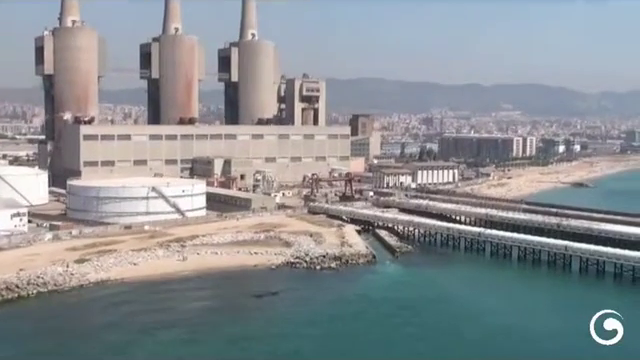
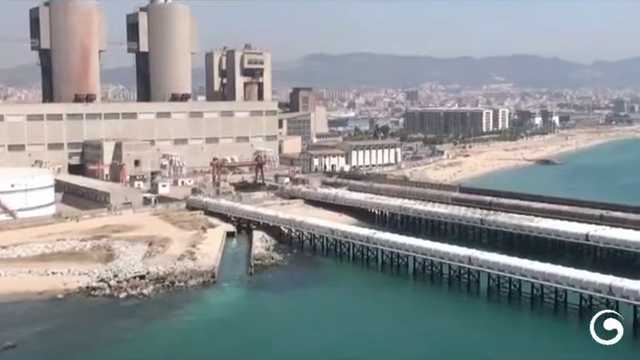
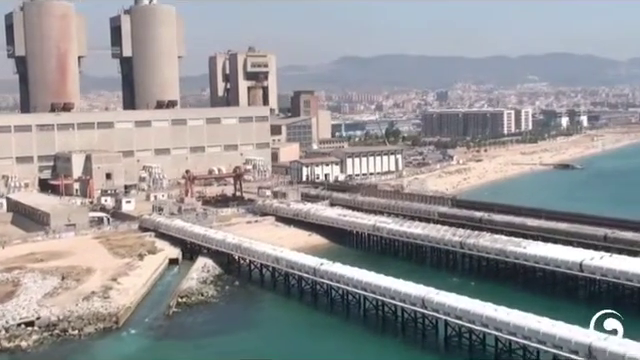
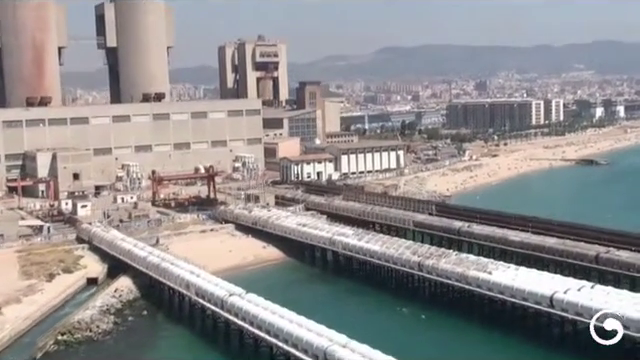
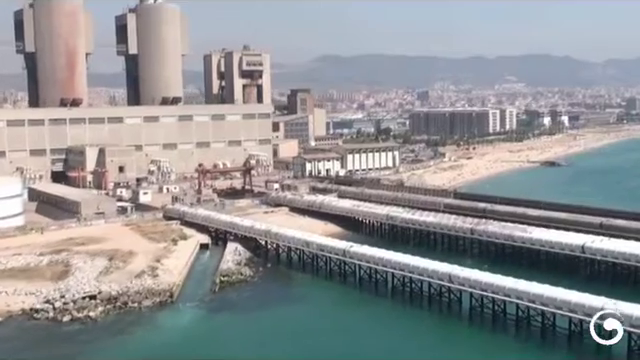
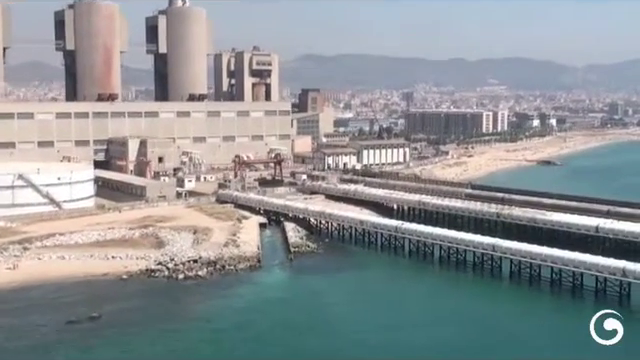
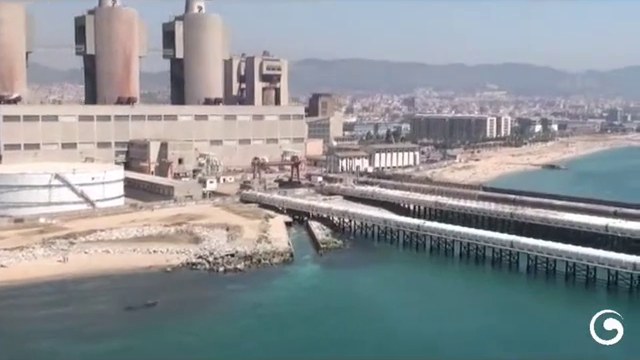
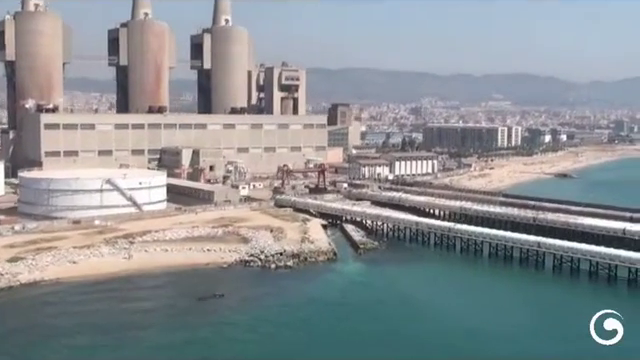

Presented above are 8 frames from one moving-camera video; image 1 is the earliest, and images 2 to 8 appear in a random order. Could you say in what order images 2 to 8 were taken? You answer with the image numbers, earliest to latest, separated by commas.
8, 7, 6, 2, 5, 3, 4
